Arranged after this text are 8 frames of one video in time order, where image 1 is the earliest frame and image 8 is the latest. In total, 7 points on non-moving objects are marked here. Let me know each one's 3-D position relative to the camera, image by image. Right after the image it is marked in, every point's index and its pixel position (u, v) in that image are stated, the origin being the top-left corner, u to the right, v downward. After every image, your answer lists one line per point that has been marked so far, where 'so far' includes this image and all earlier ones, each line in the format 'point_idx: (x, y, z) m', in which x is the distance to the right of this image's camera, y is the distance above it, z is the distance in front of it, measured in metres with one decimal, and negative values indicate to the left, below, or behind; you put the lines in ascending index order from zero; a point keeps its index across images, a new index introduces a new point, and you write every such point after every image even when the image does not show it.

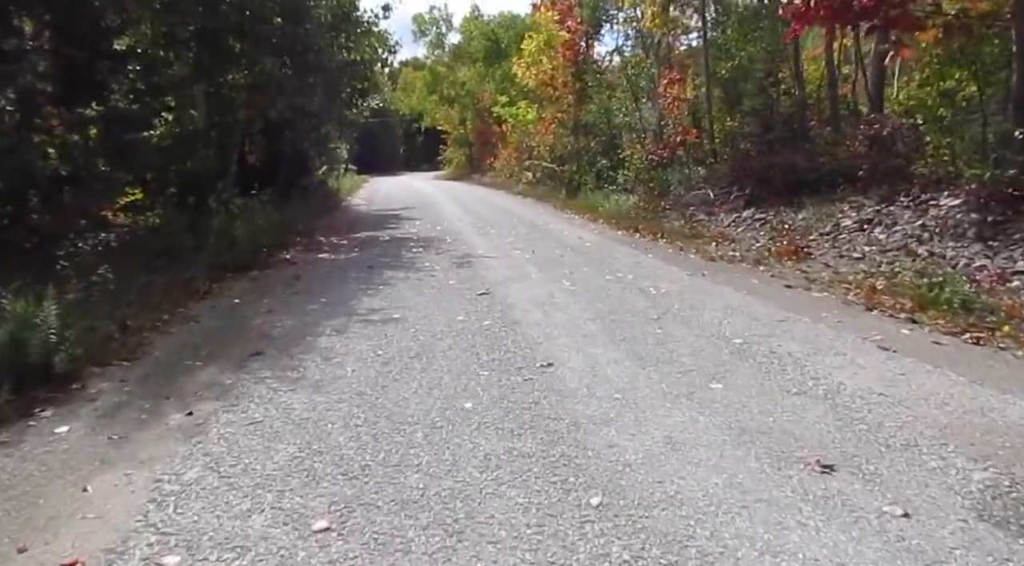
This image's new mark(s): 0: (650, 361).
0: (+1.0, -0.5, +5.9) m
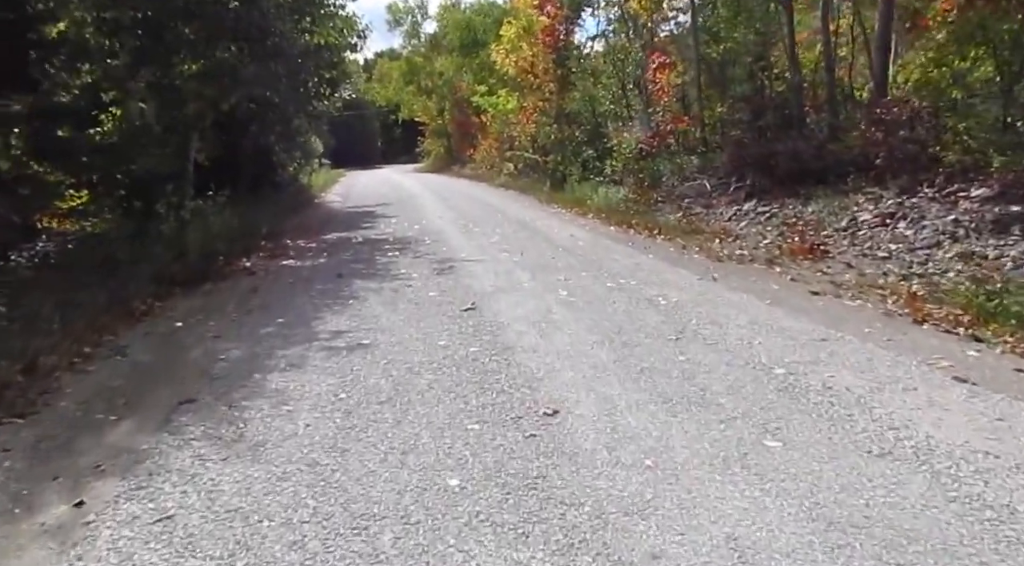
0: (+0.9, -0.7, +4.7) m
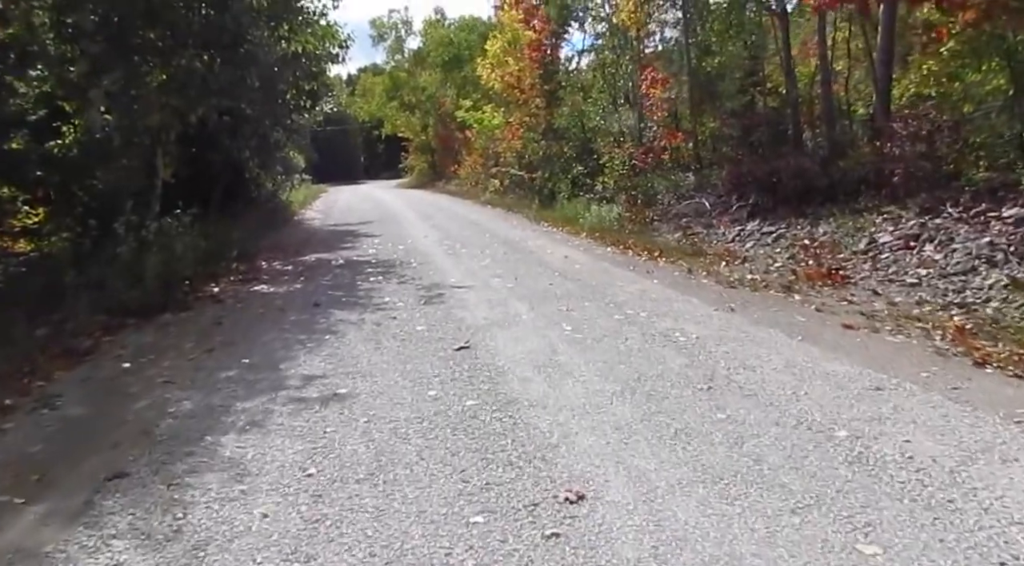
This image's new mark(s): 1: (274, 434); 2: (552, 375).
0: (+1.0, -0.9, +3.8) m
1: (-1.4, -0.9, +4.9) m
2: (+0.3, -0.7, +5.9) m
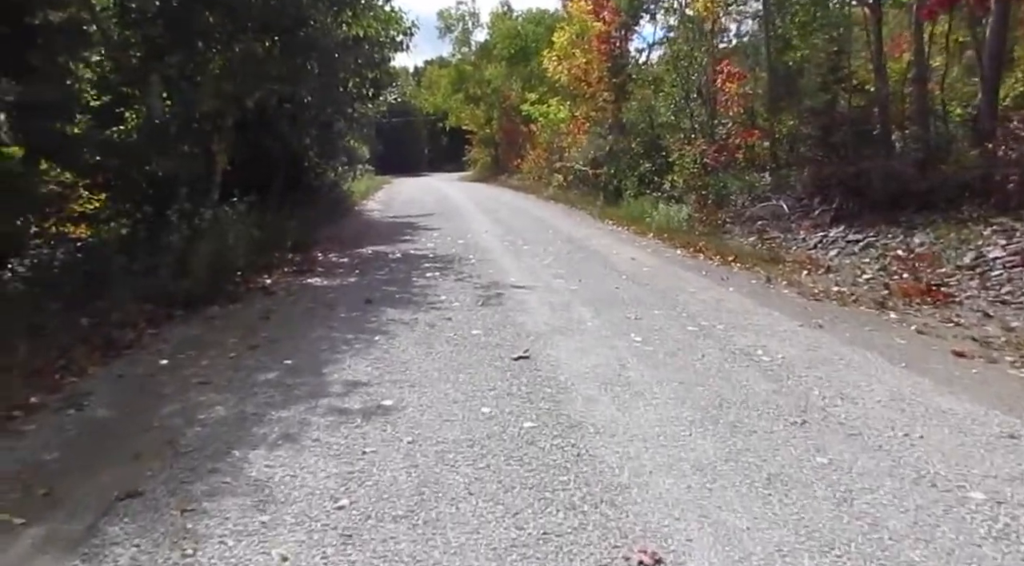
0: (+1.2, -1.0, +3.1) m
1: (-1.1, -0.9, +4.4) m
2: (+0.7, -0.7, +5.3) m
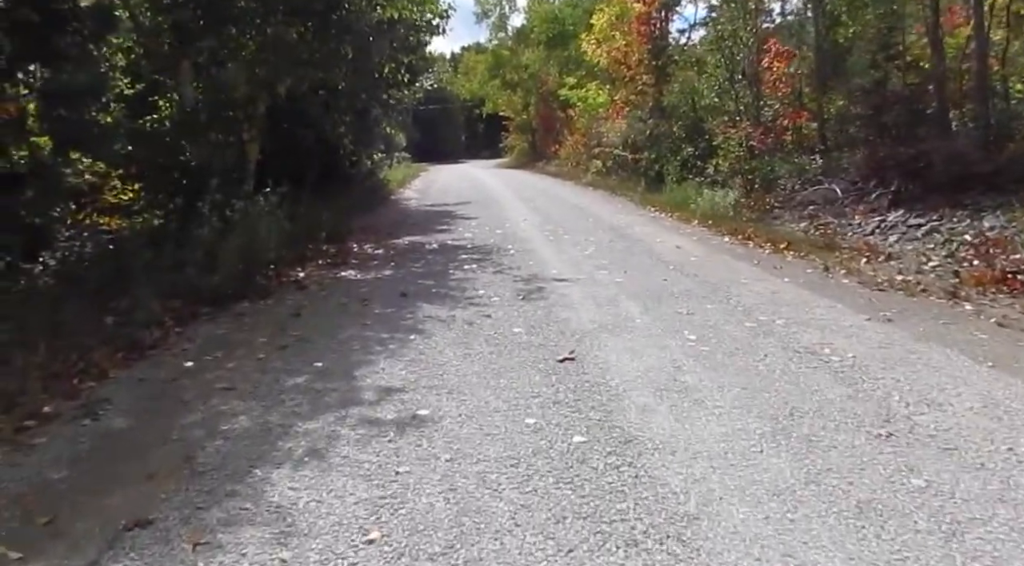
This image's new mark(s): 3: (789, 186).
0: (+1.4, -1.0, +2.6) m
1: (-0.8, -0.9, +4.0) m
2: (+0.9, -0.7, +4.8) m
3: (+6.0, +2.1, +18.3) m
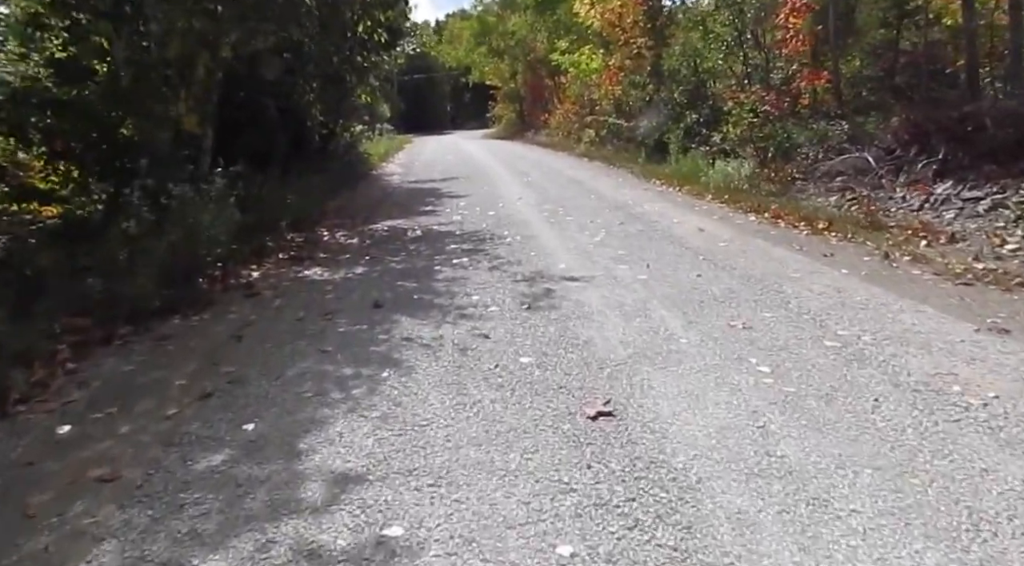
0: (+1.5, -1.2, +0.9) m
1: (-0.7, -1.1, +2.2) m
2: (+1.0, -0.8, +3.1) m
3: (+5.8, +2.5, +16.6) m
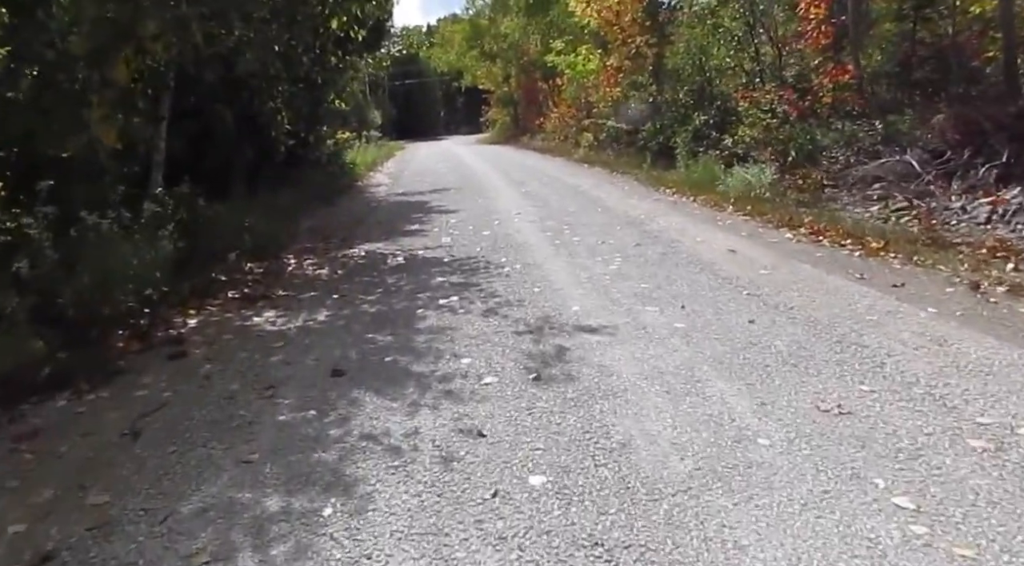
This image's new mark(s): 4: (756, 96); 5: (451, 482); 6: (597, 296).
0: (+1.6, -1.5, -0.8) m
1: (-0.7, -1.4, +0.6) m
2: (+1.1, -1.2, +1.4) m
3: (+5.8, +2.2, +14.9) m
4: (+5.4, +4.2, +18.8) m
5: (-0.3, -0.8, +3.6) m
6: (+0.7, -0.1, +6.9) m
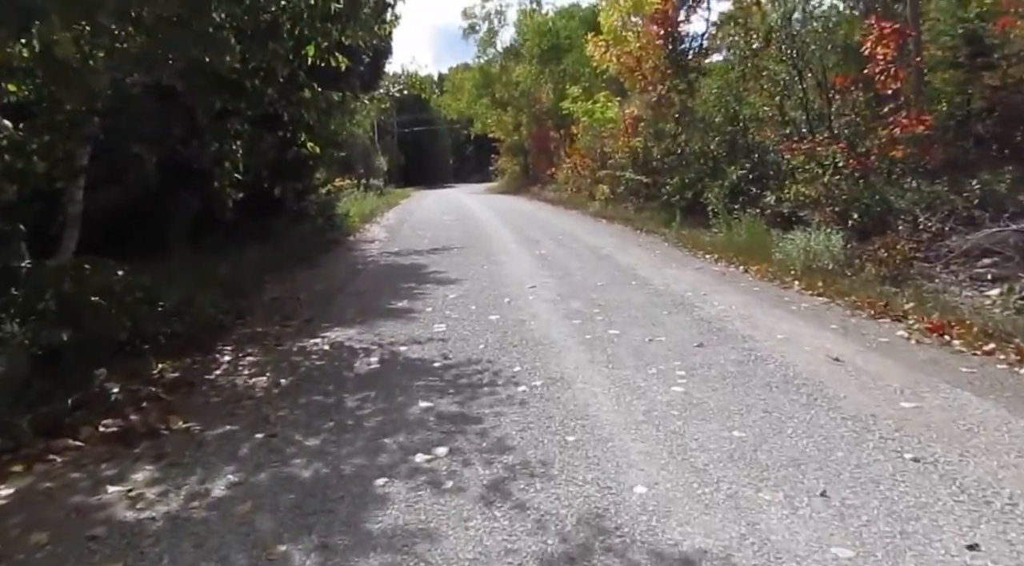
0: (+1.6, -1.9, -3.6) m
1: (-0.7, -1.8, -2.2) m
2: (+1.1, -1.6, -1.4) m
3: (+6.0, +0.9, +12.3) m
4: (+5.7, +2.6, +16.2) m
5: (-0.2, -1.4, +0.8) m
6: (+0.8, -0.9, +4.2) m
